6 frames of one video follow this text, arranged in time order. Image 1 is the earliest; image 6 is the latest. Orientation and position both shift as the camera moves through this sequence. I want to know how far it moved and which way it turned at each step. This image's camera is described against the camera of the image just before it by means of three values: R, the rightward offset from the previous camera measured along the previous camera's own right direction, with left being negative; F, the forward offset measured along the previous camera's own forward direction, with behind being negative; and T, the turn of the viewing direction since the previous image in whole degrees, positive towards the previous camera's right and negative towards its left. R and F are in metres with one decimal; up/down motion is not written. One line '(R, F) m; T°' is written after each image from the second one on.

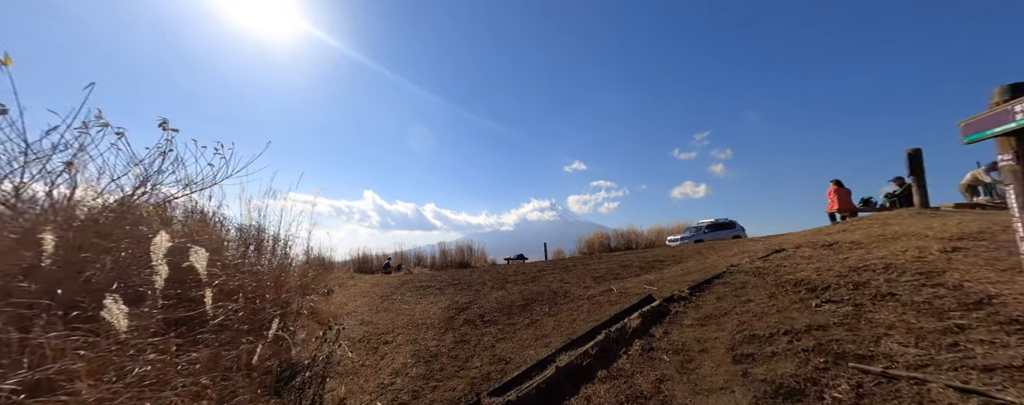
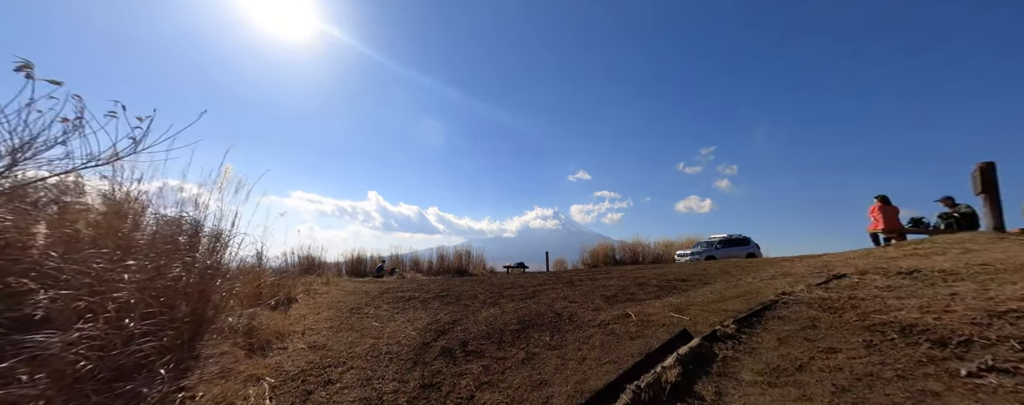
(+0.1, +1.0) m; -1°
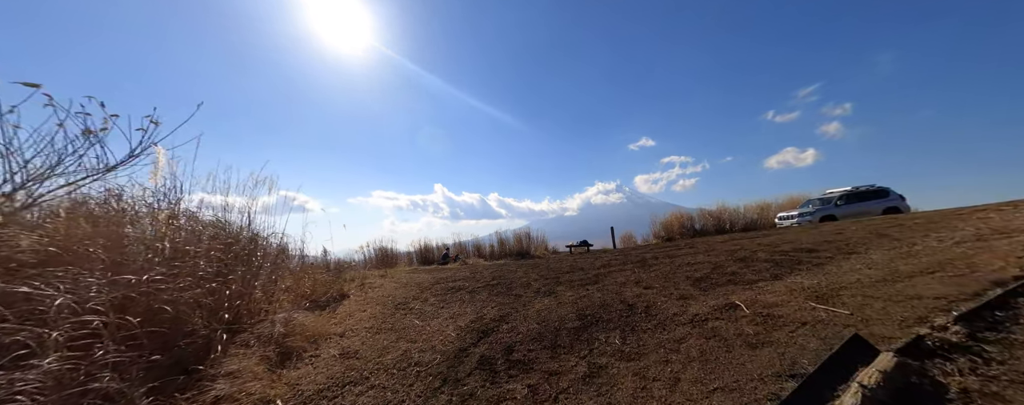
(+0.2, +1.0) m; -12°
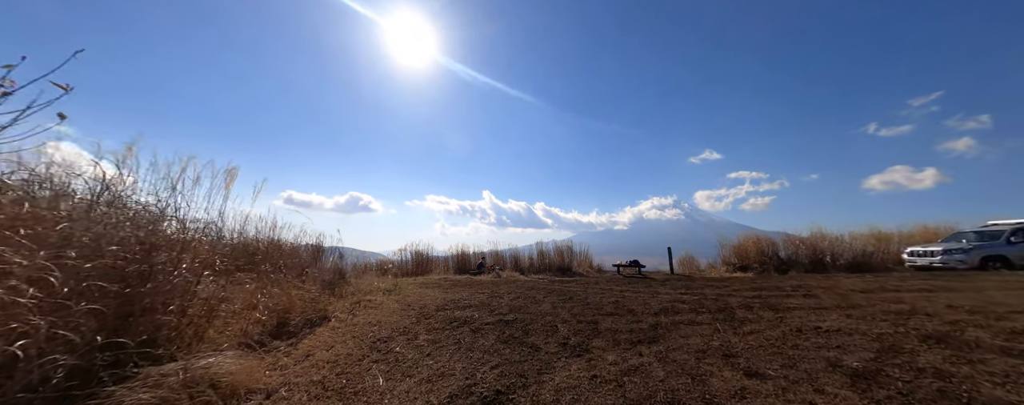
(+0.3, +1.5) m; -9°
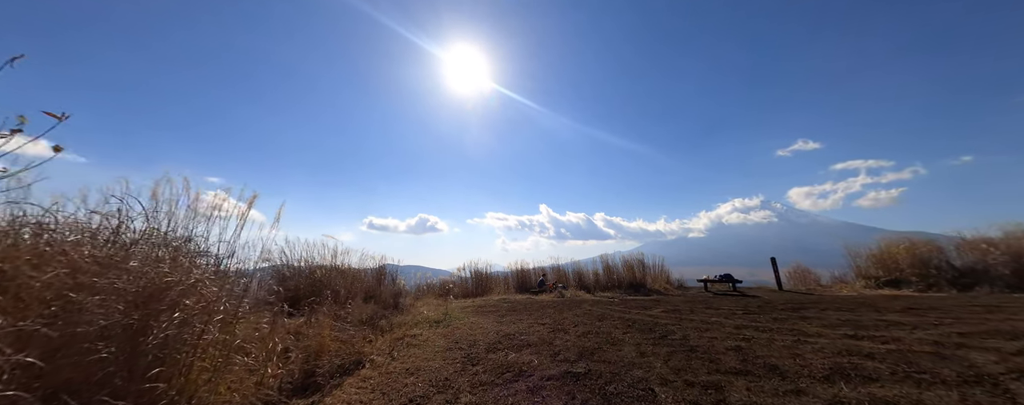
(0.0, +1.1) m; -11°
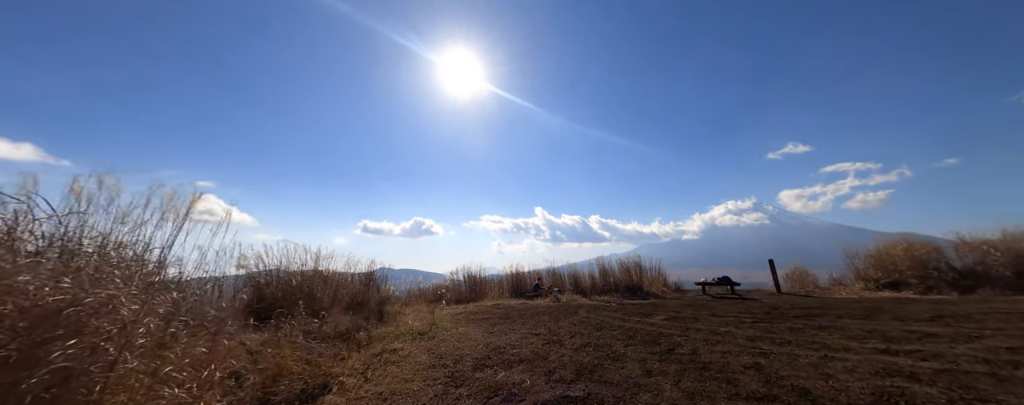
(+0.1, +0.4) m; +1°
